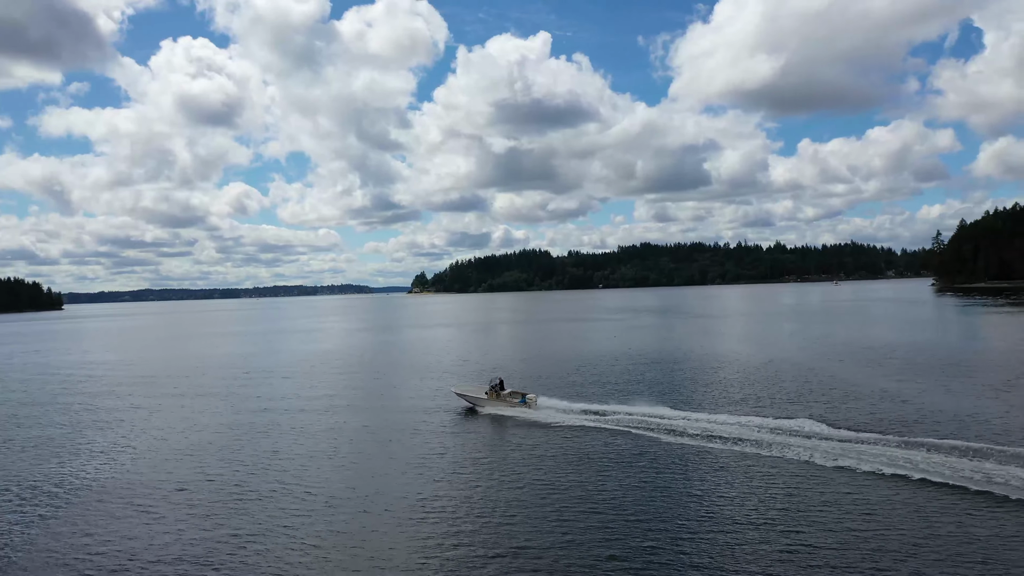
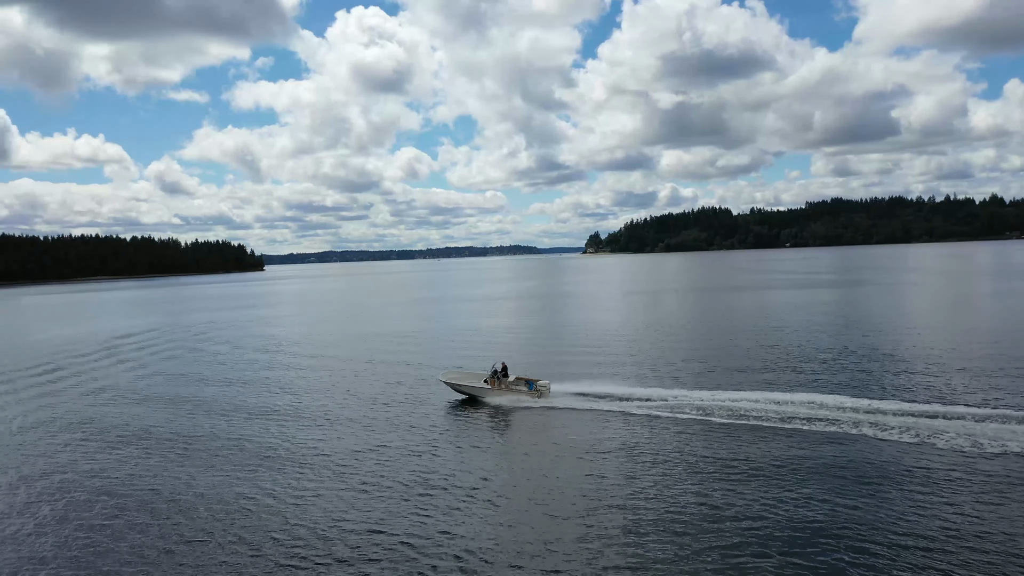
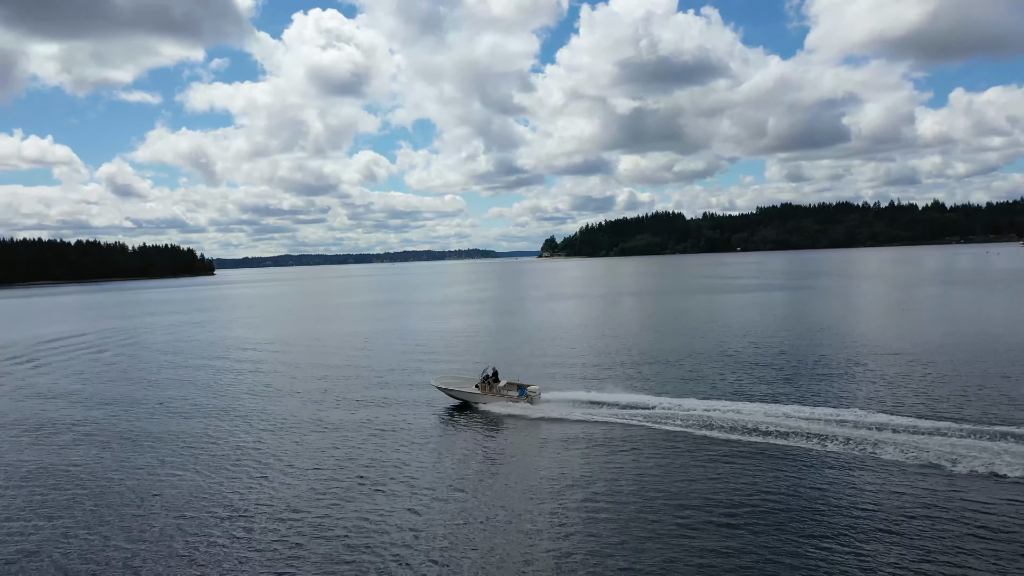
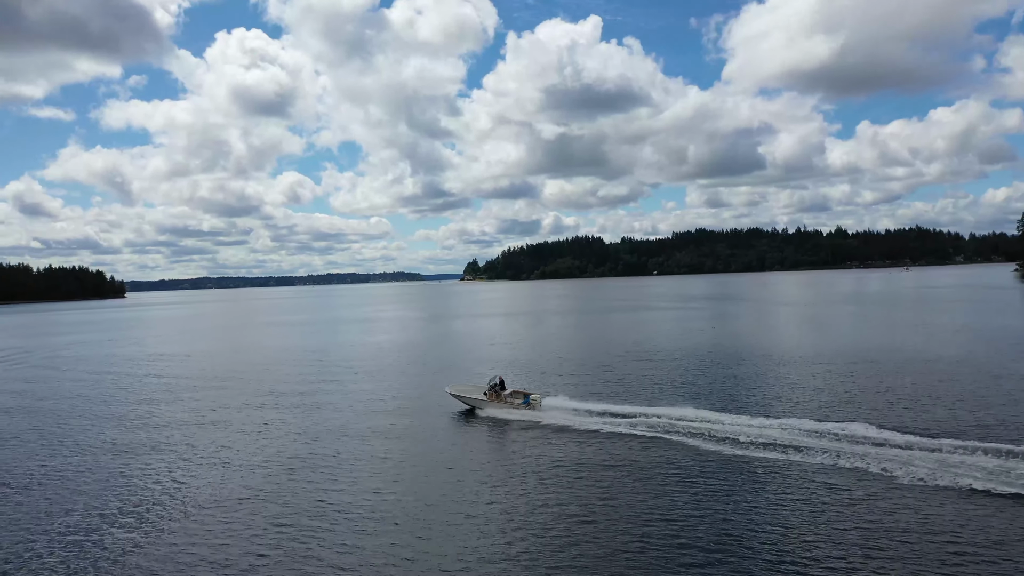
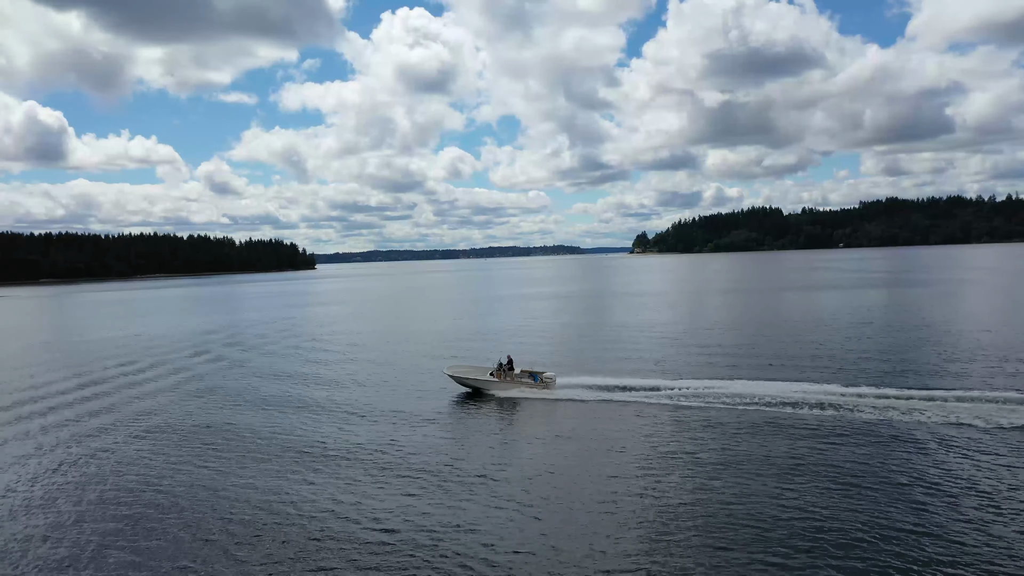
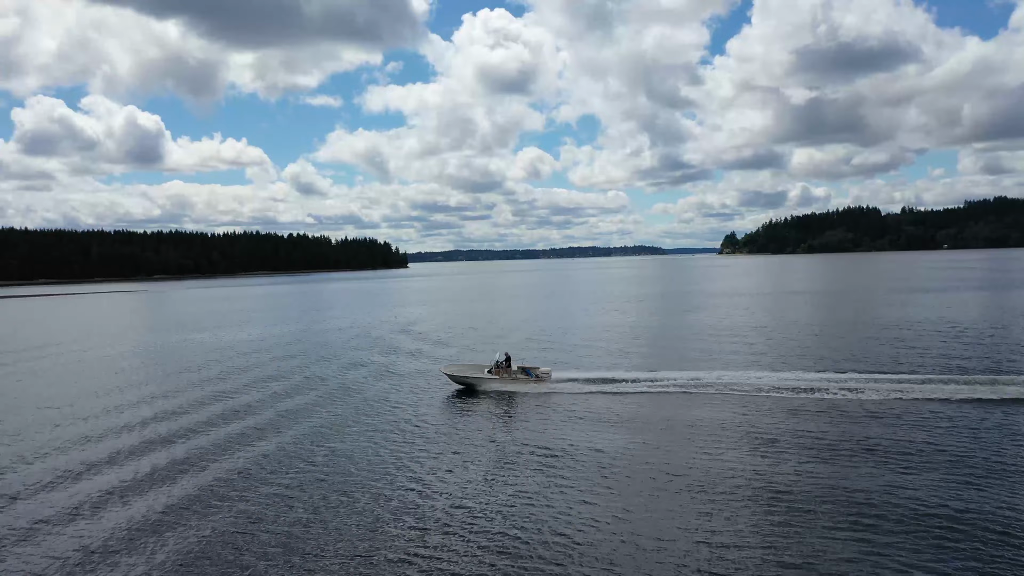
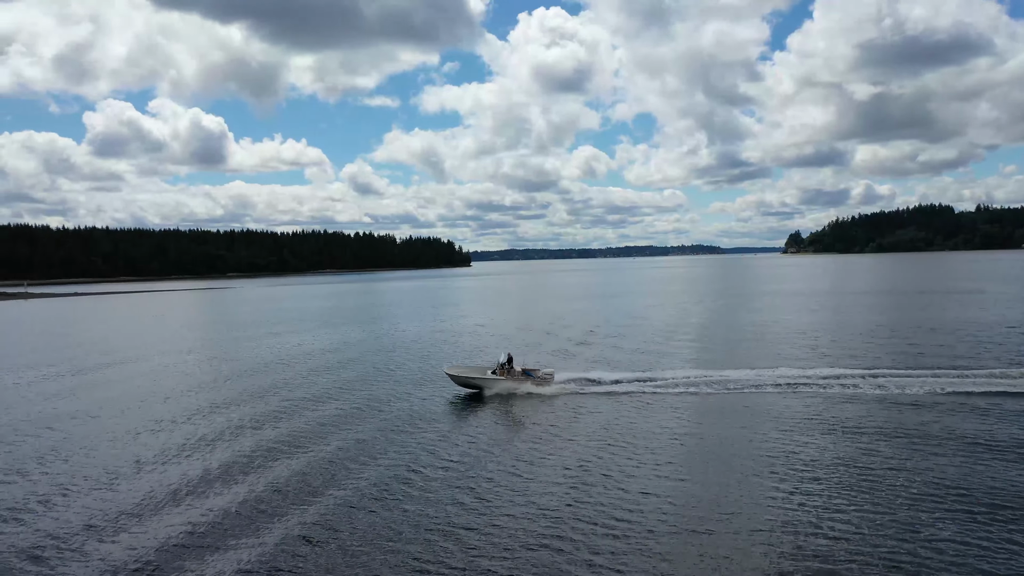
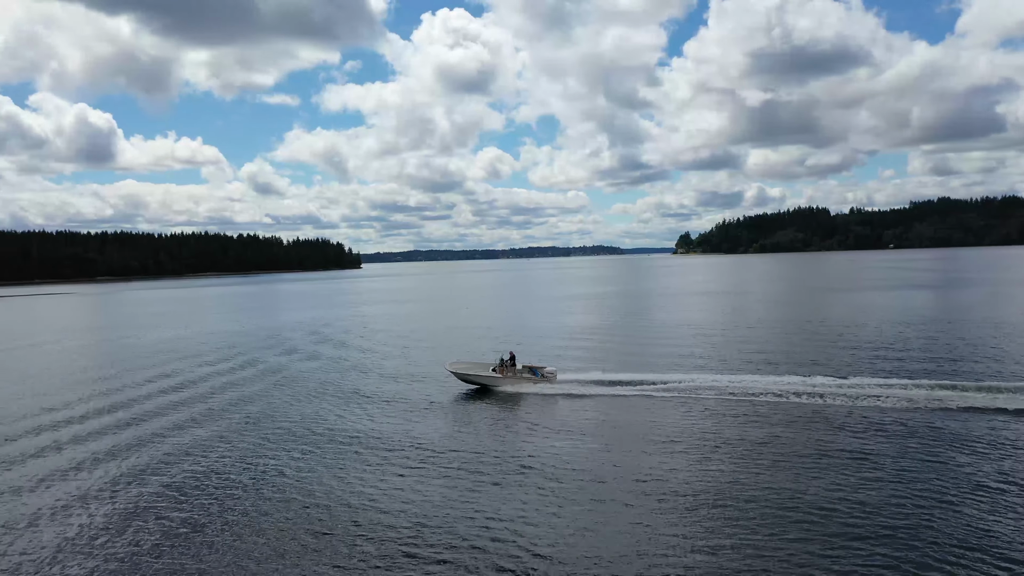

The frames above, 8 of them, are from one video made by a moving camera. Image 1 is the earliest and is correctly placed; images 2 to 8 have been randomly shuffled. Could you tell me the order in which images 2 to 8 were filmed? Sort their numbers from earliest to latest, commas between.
4, 3, 2, 5, 8, 6, 7
